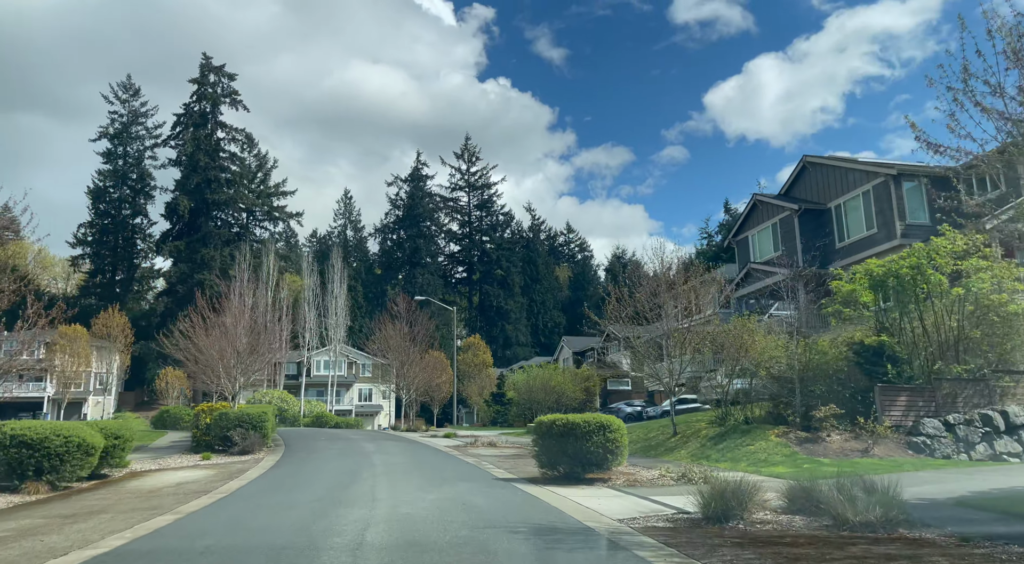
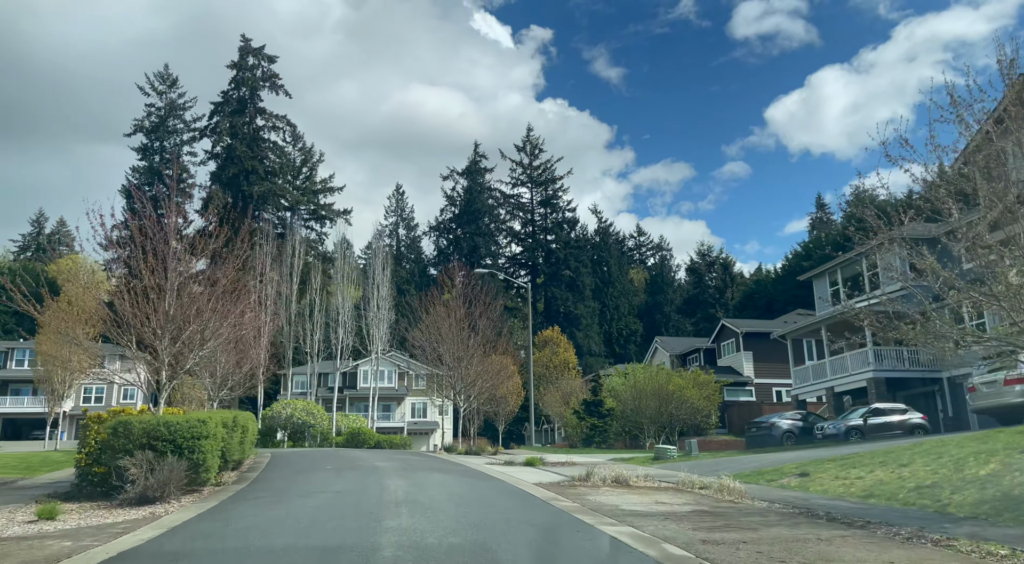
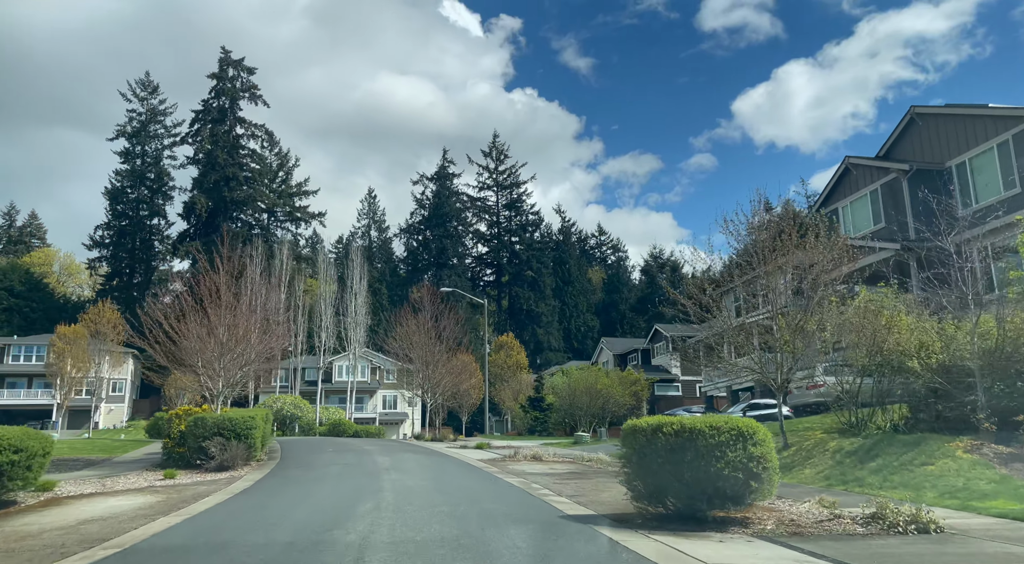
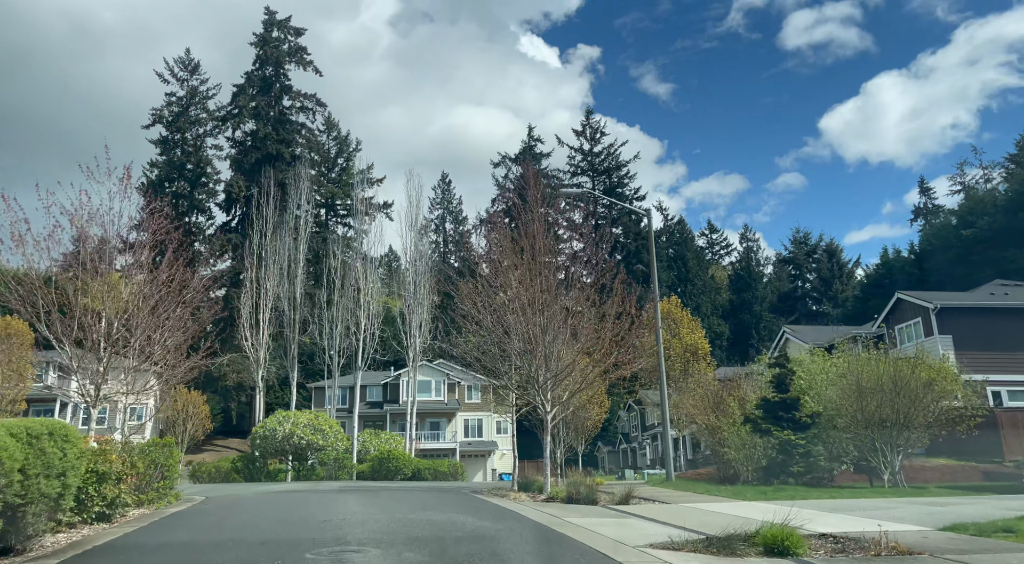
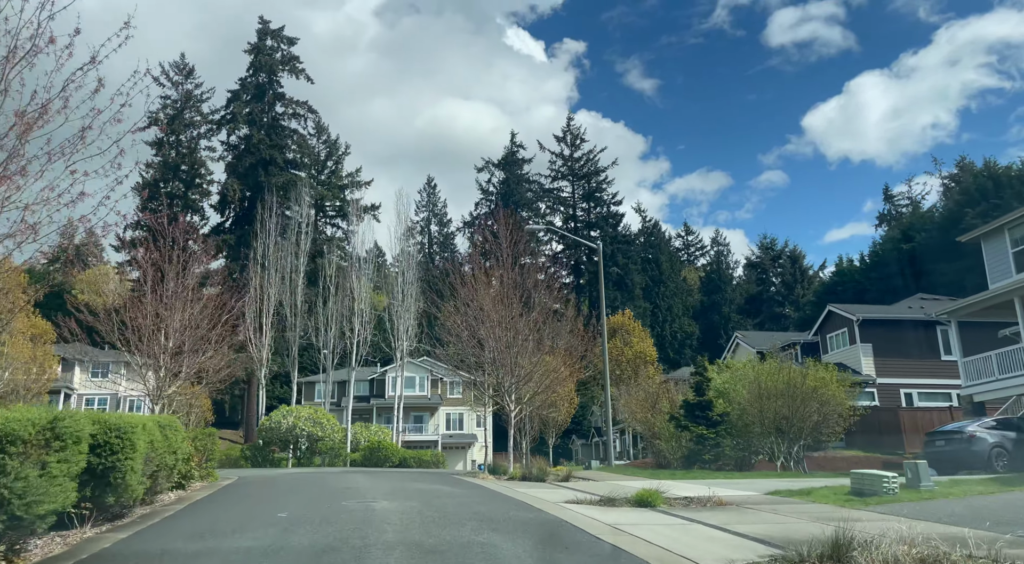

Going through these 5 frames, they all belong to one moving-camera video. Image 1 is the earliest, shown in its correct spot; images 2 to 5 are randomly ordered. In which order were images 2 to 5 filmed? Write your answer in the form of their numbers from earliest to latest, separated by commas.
3, 2, 5, 4
